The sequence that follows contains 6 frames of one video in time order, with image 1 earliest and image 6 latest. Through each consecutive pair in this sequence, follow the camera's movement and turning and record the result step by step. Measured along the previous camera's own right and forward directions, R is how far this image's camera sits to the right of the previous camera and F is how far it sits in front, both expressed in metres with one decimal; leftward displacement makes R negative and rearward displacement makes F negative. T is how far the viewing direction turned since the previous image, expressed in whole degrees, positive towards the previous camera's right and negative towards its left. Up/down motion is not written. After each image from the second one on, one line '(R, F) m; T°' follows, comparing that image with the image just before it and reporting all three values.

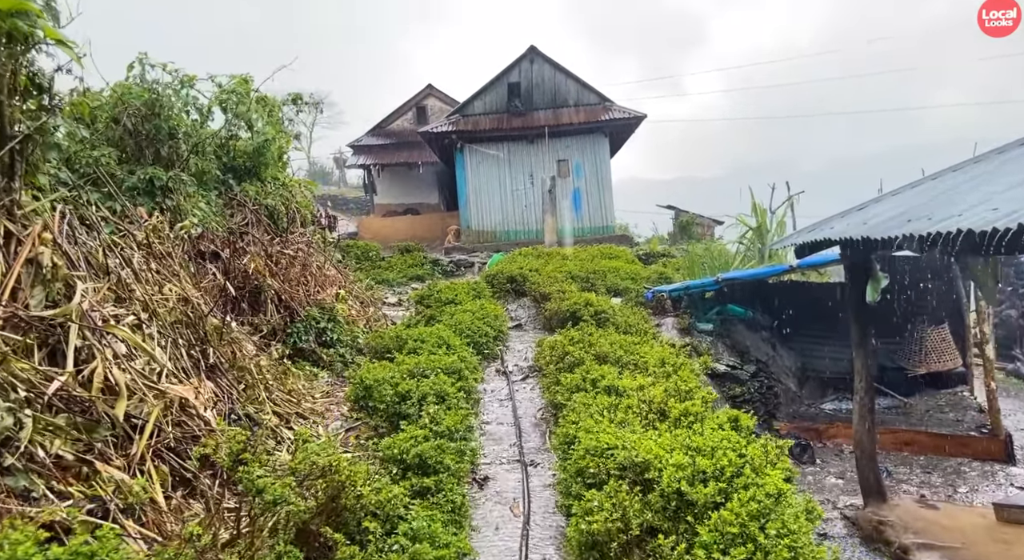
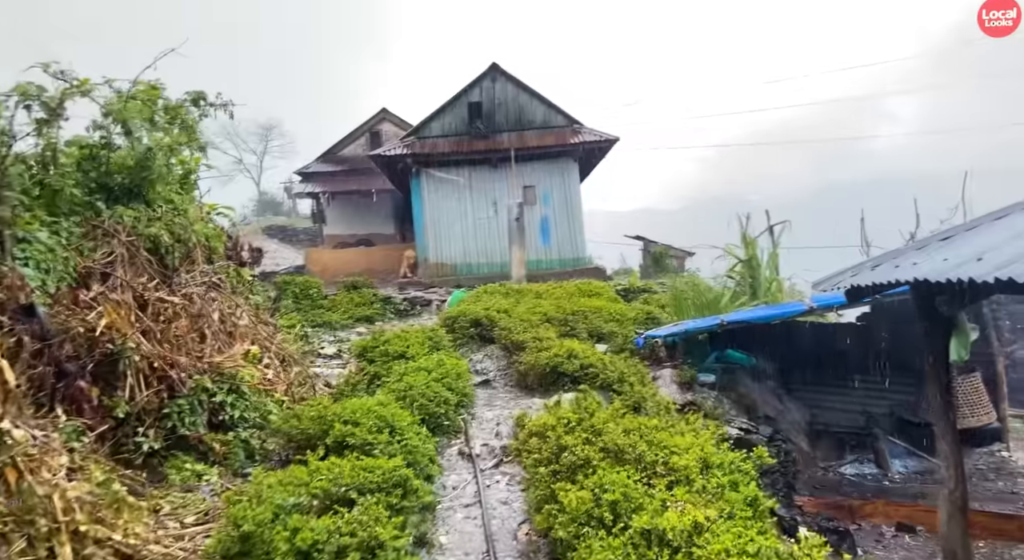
(-0.1, +1.7) m; +4°
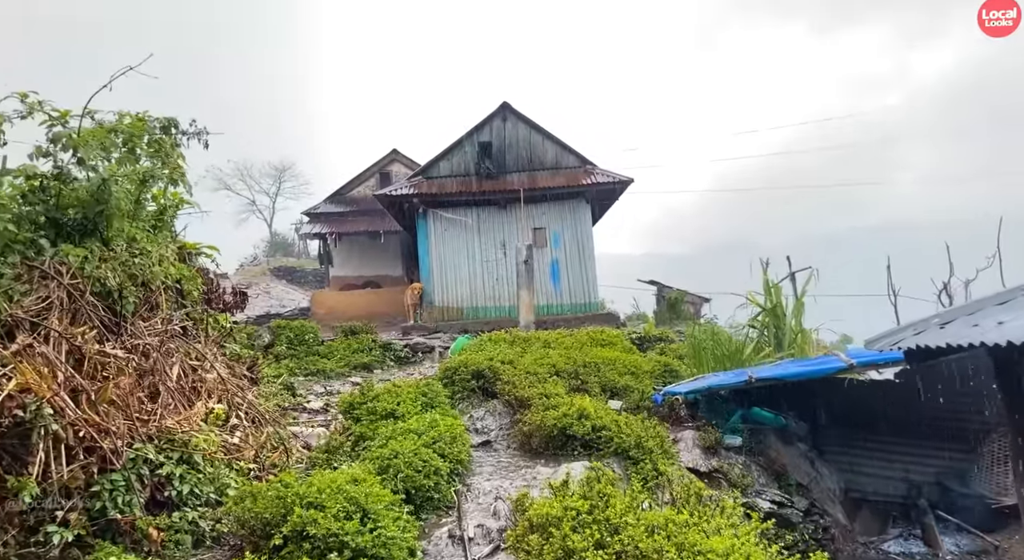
(+0.1, +0.7) m; -1°
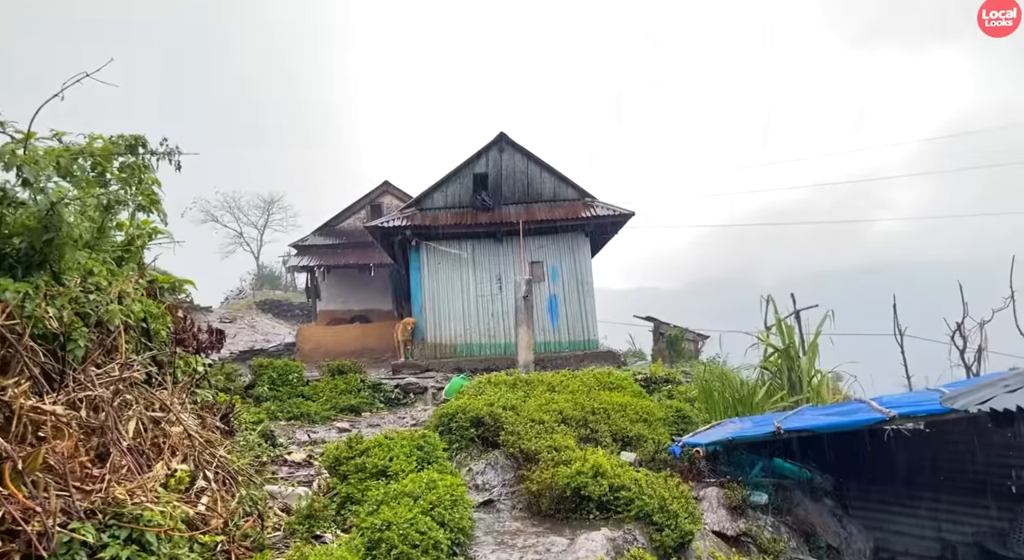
(-0.2, +0.7) m; +1°
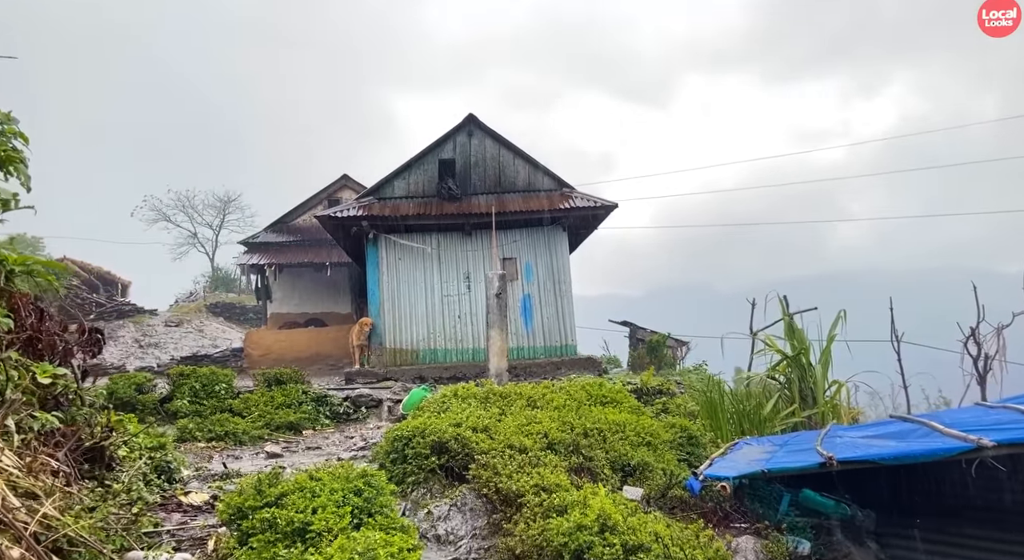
(-0.1, +1.6) m; +3°
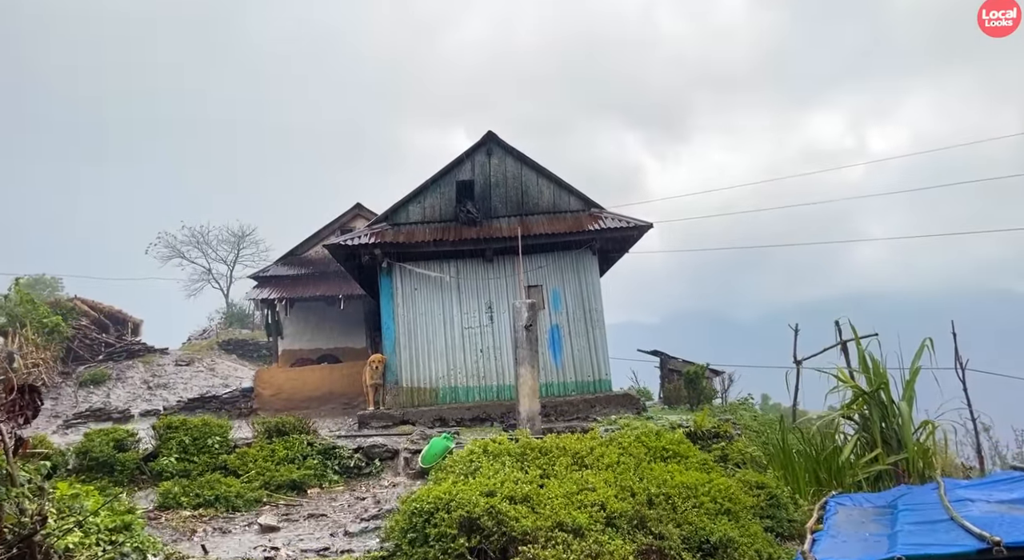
(-0.2, +1.2) m; -1°
